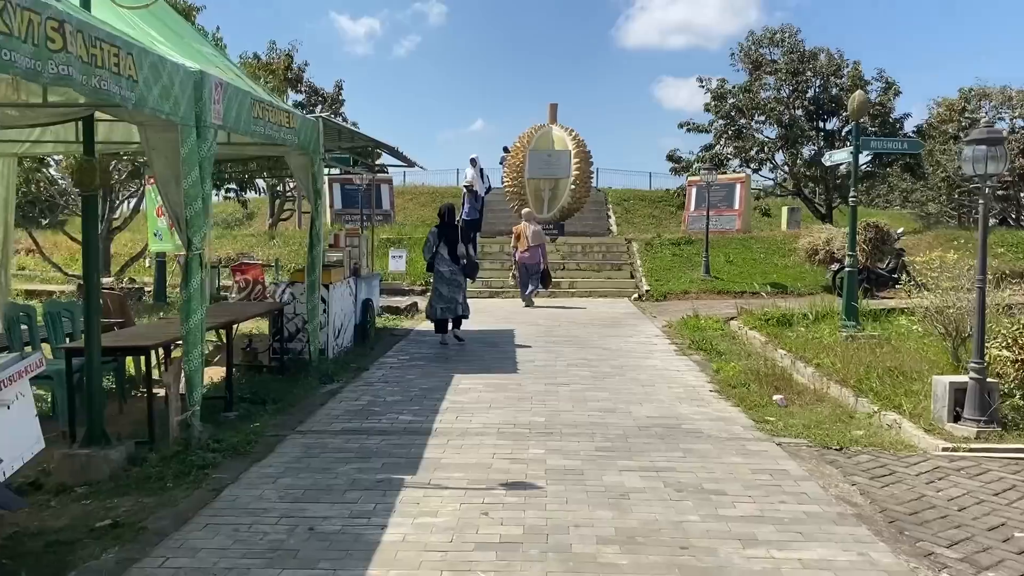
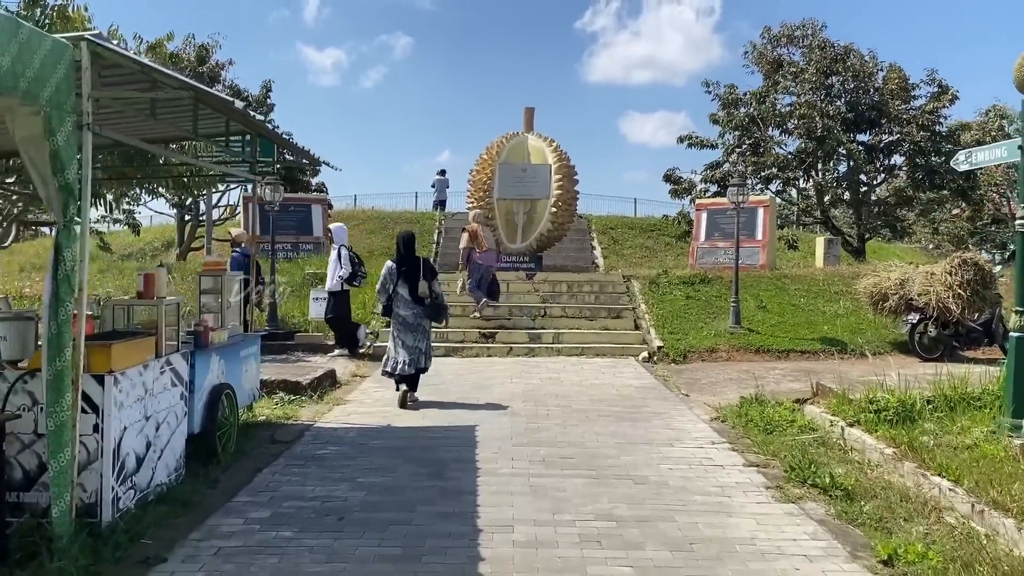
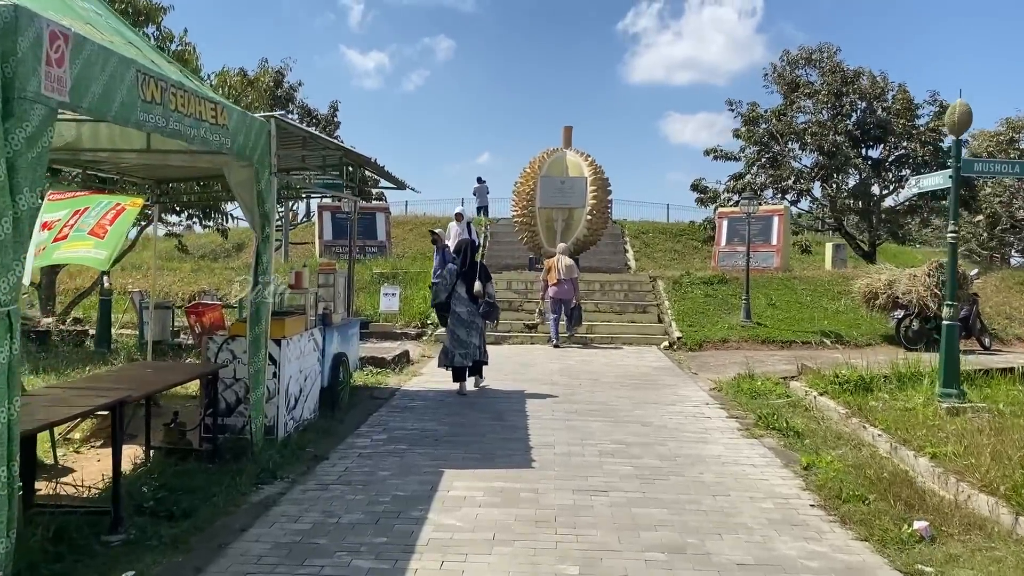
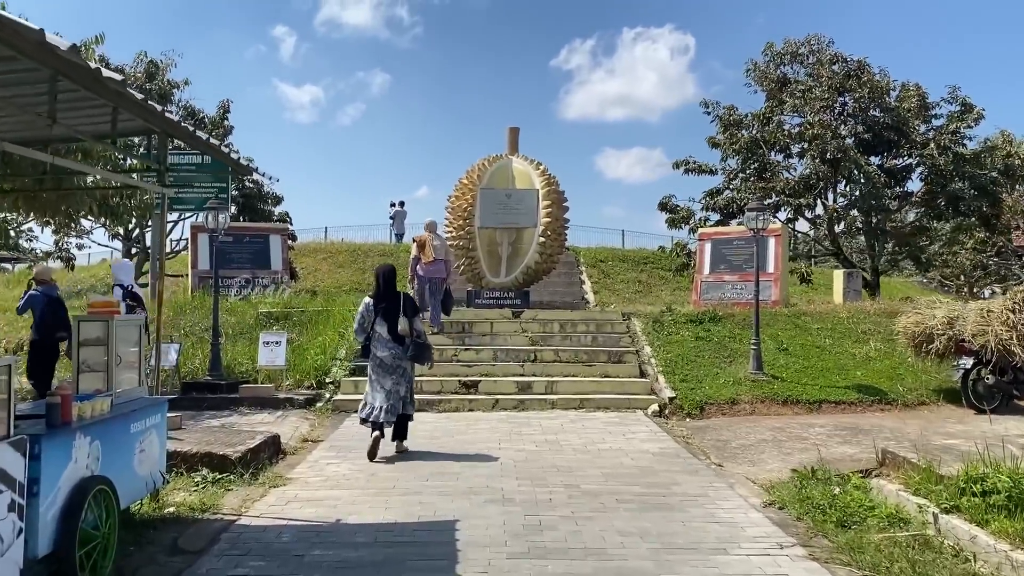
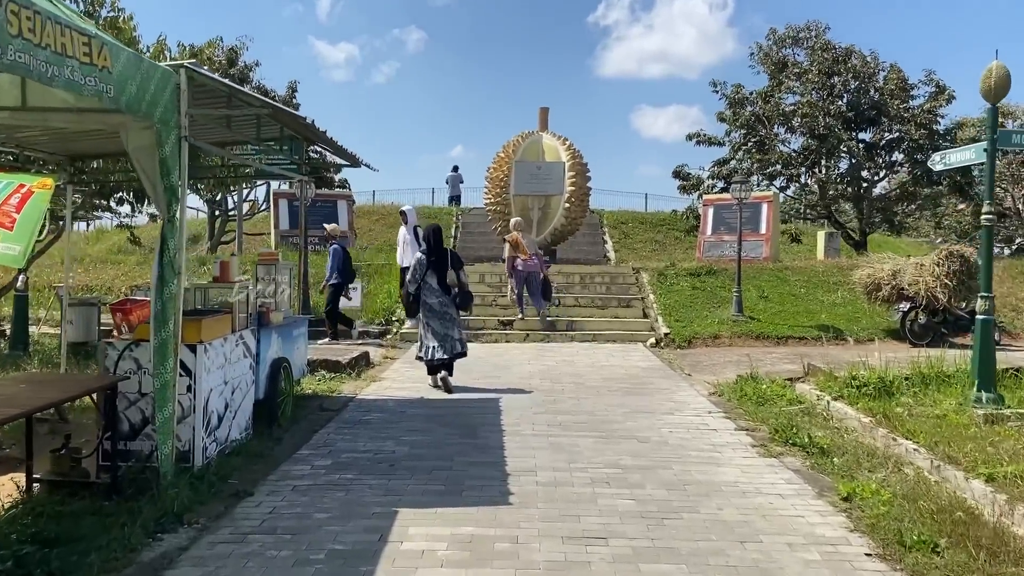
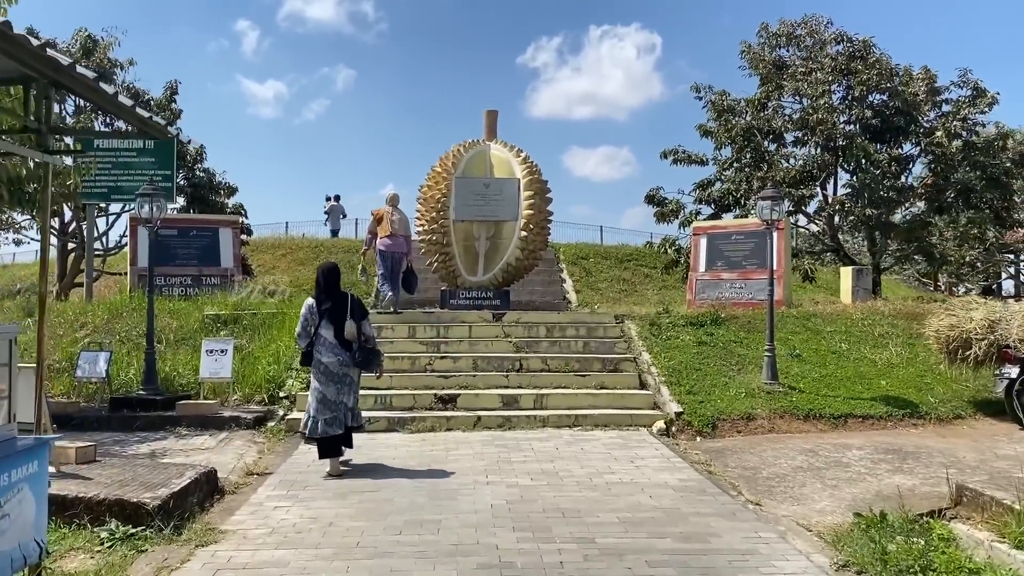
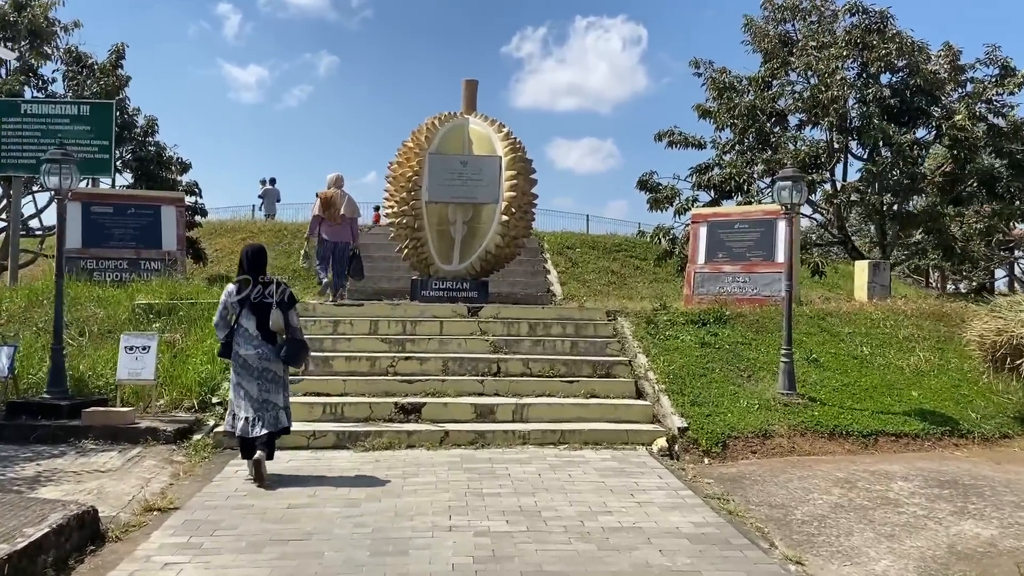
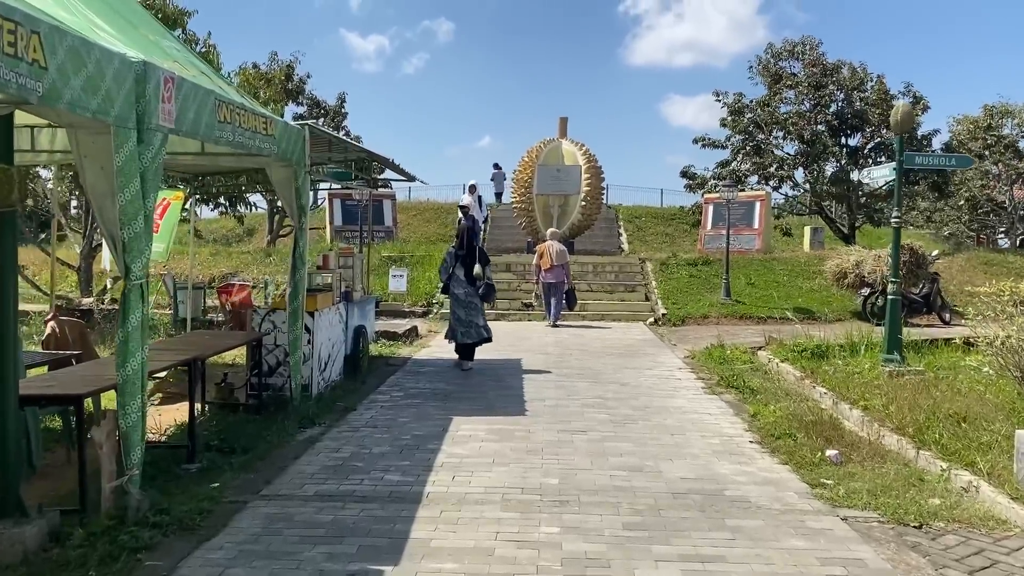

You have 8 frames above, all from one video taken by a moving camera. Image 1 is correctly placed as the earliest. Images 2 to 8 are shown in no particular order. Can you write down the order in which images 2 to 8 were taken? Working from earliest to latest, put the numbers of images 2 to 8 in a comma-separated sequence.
8, 3, 5, 2, 4, 6, 7
